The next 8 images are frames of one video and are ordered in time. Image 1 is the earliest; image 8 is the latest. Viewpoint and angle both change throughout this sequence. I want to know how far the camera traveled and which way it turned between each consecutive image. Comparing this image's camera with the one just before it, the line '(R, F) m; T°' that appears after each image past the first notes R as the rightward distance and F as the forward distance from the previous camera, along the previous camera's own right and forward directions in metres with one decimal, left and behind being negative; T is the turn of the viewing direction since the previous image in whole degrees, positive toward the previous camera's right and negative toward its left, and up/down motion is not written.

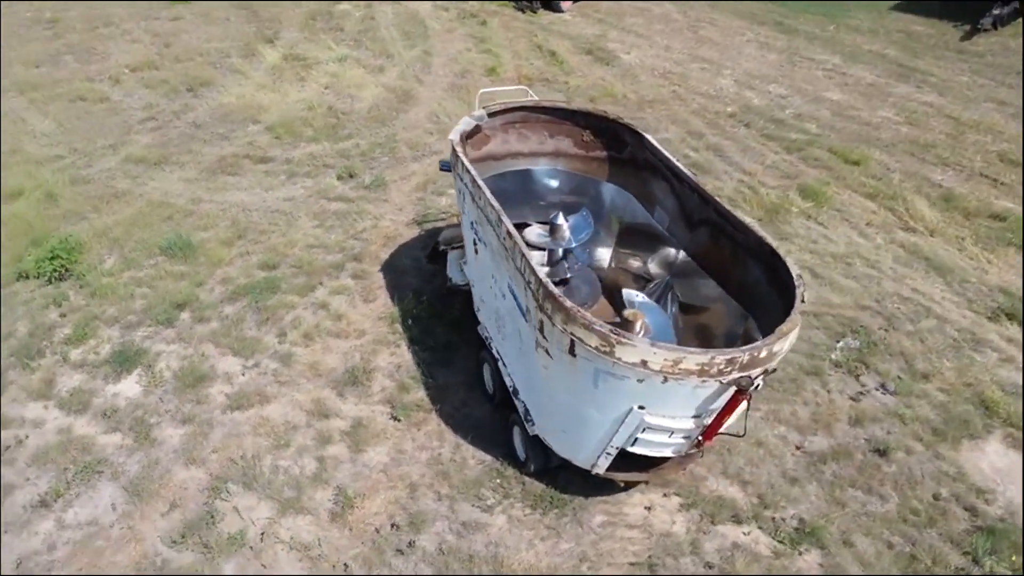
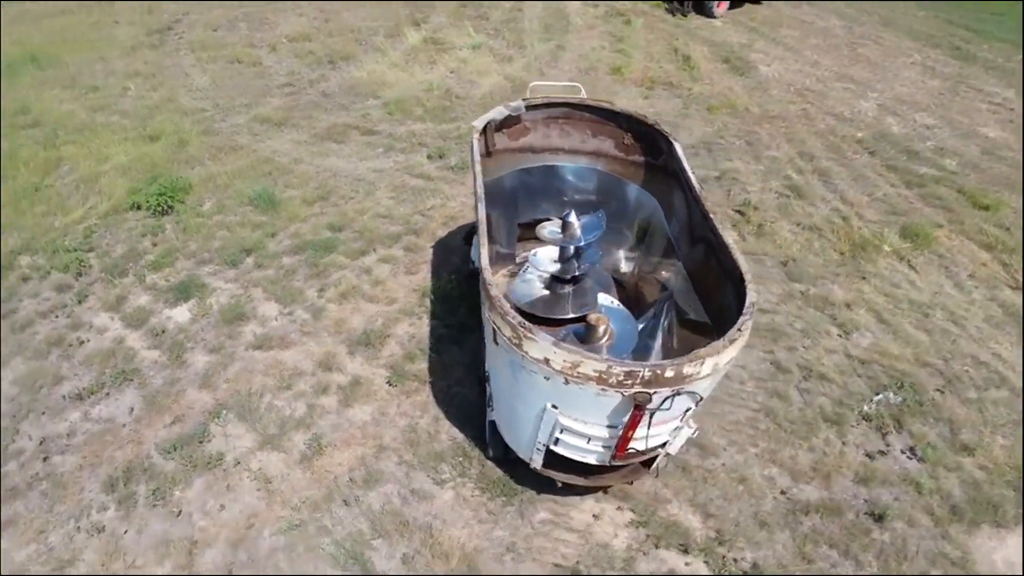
(+1.2, 0.0) m; -13°
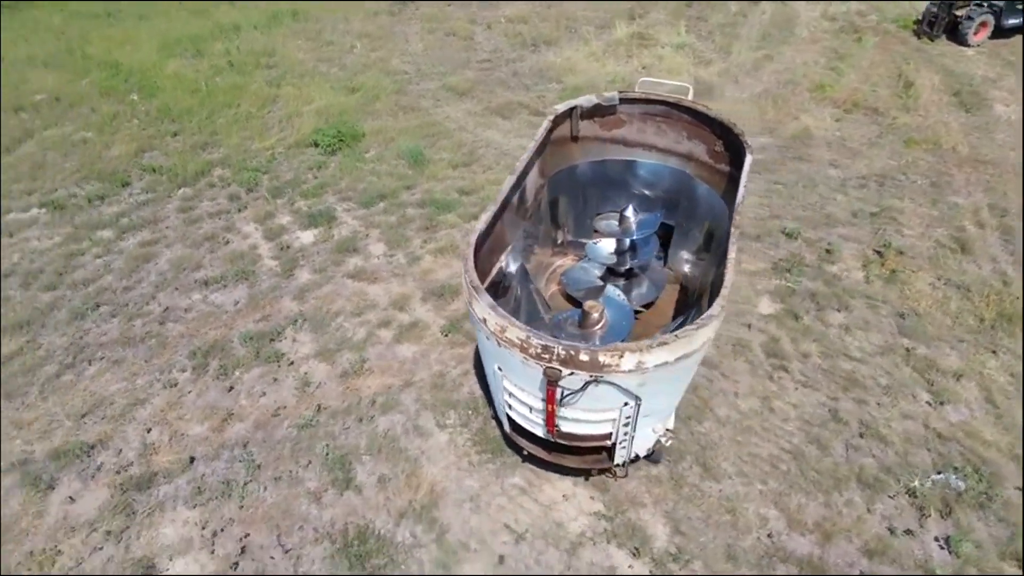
(+1.4, 0.0) m; -18°
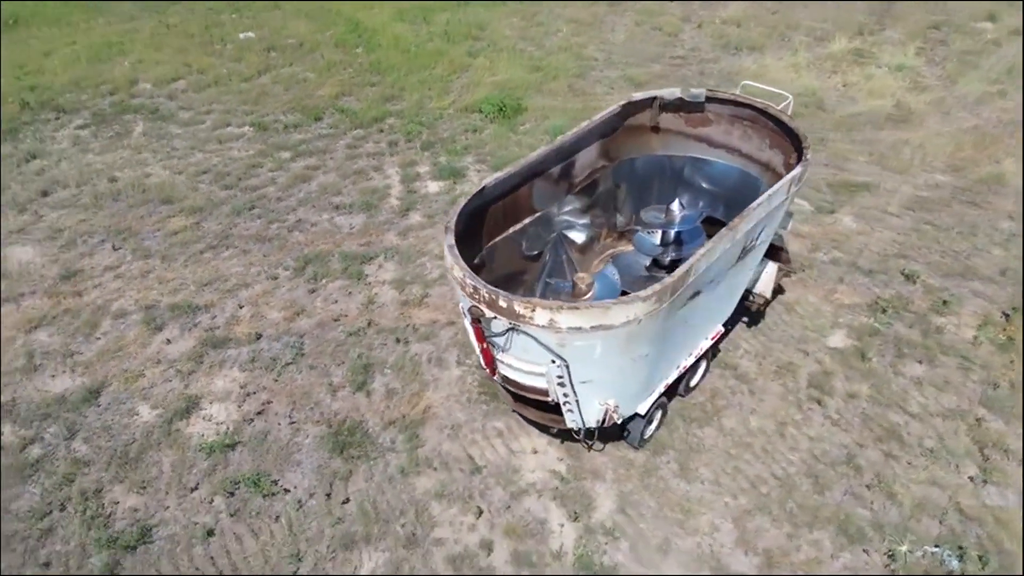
(+1.6, -0.1) m; -18°
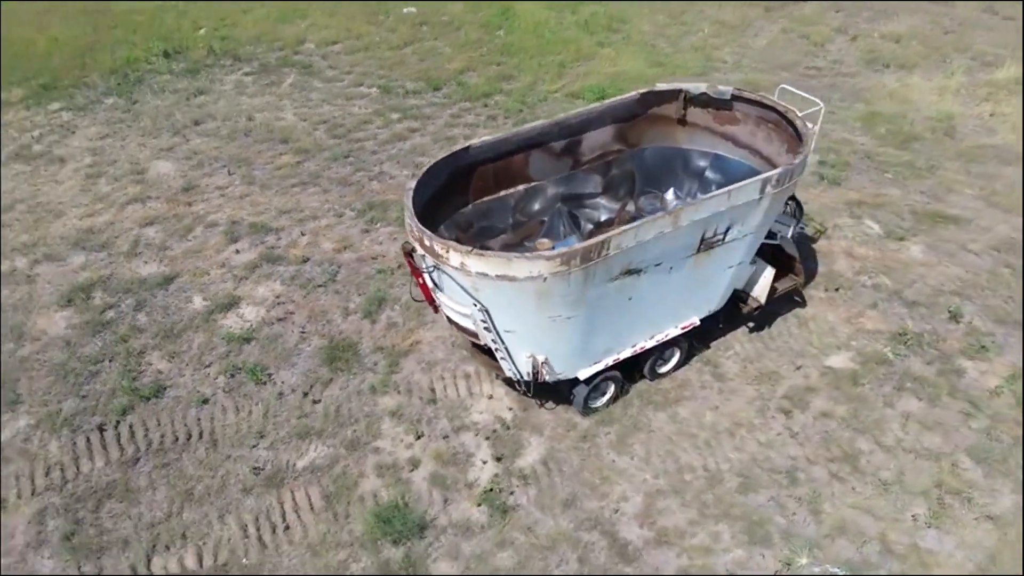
(+1.6, -0.3) m; -14°
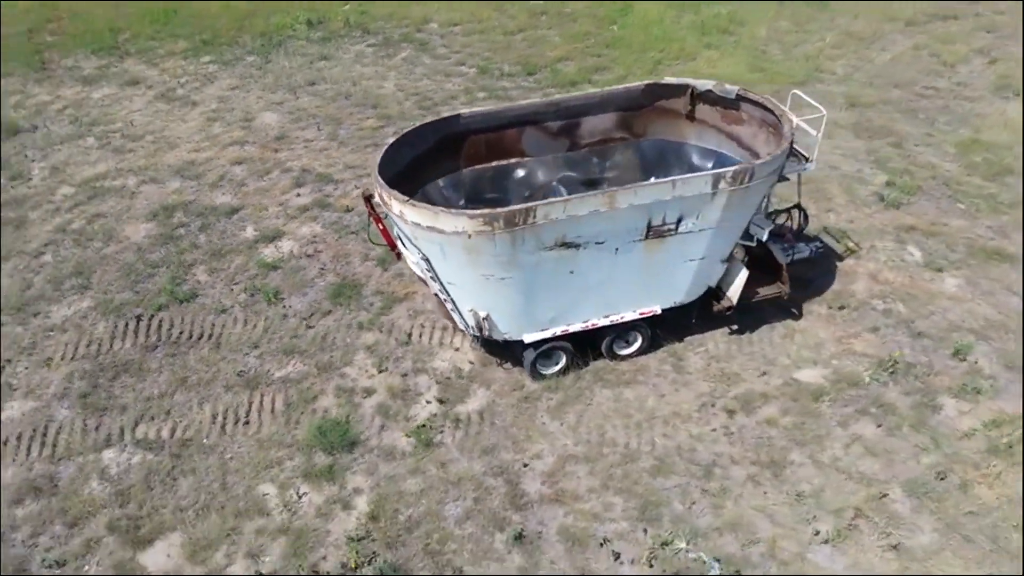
(+1.5, -0.2) m; -12°
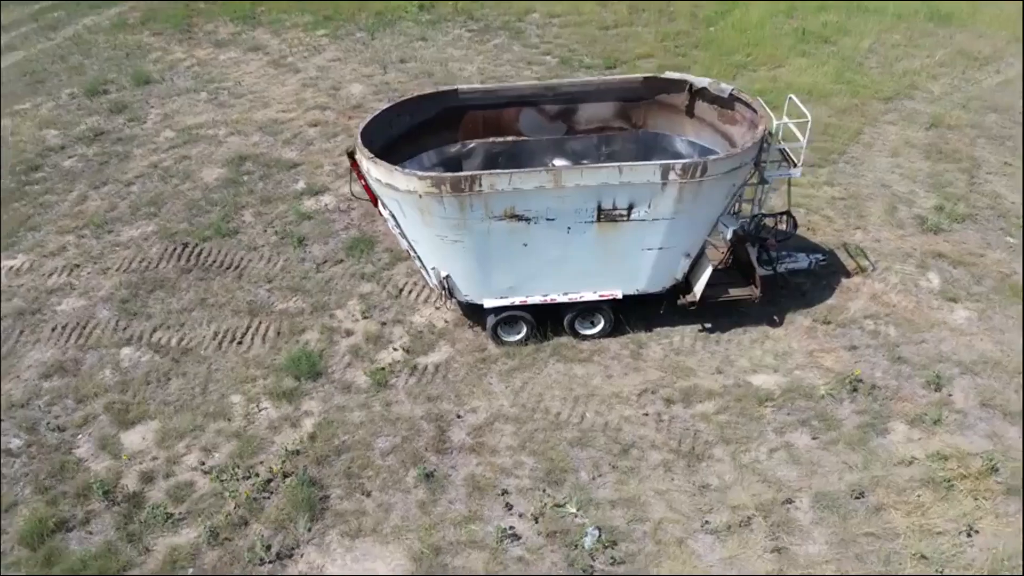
(+1.4, -0.2) m; -11°
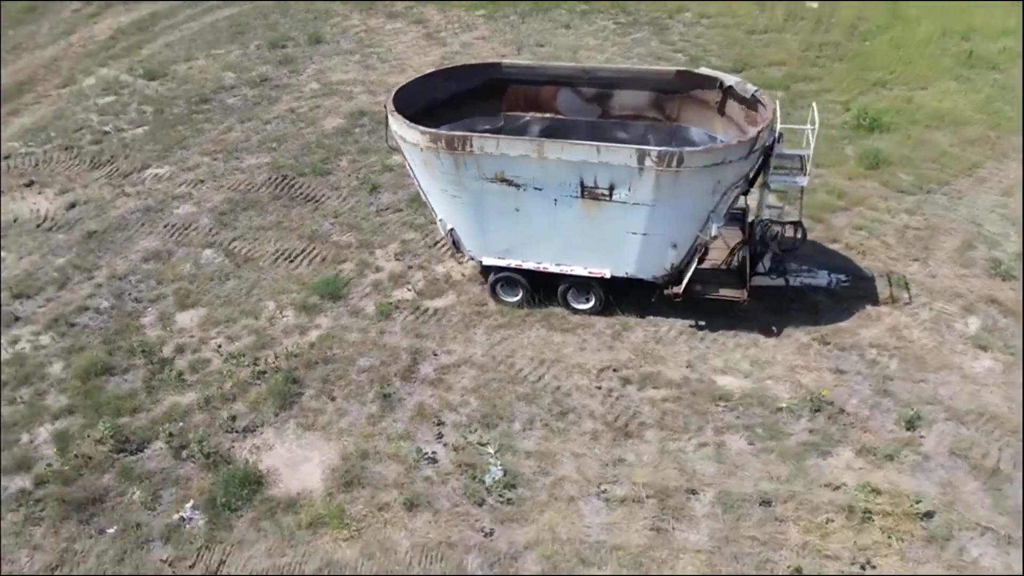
(+1.7, -0.2) m; -15°
